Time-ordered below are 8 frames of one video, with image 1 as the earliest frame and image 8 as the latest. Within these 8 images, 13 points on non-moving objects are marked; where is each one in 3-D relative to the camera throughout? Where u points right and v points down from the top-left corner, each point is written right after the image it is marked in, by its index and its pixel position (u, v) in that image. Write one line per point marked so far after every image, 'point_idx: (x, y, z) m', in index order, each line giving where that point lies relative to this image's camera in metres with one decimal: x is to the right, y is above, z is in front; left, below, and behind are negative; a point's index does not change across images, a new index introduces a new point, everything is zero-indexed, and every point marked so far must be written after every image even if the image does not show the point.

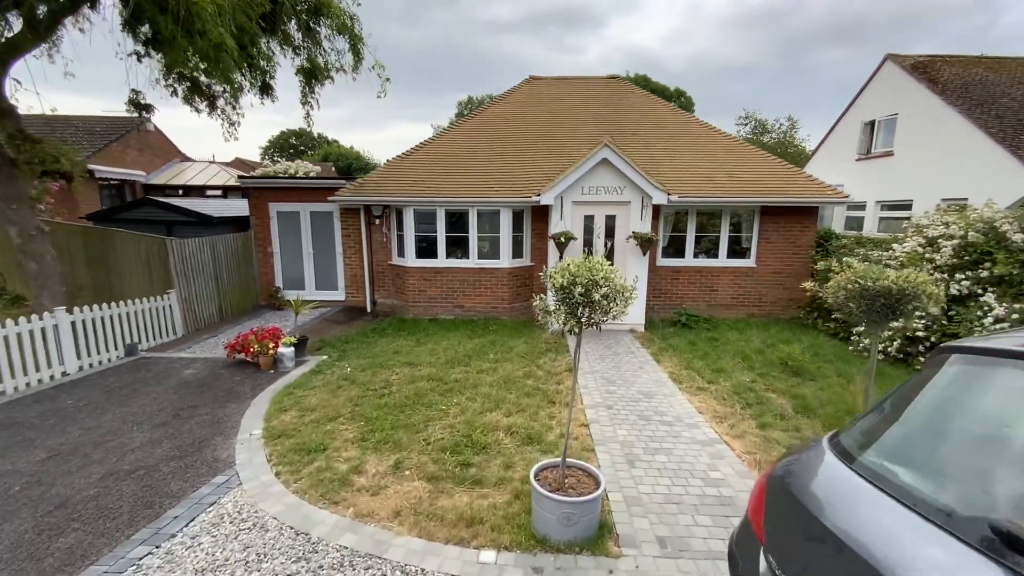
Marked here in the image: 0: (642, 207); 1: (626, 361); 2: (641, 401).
0: (+2.4, +1.5, +8.4) m
1: (+1.8, -1.1, +6.9) m
2: (+1.5, -1.4, +5.4) m
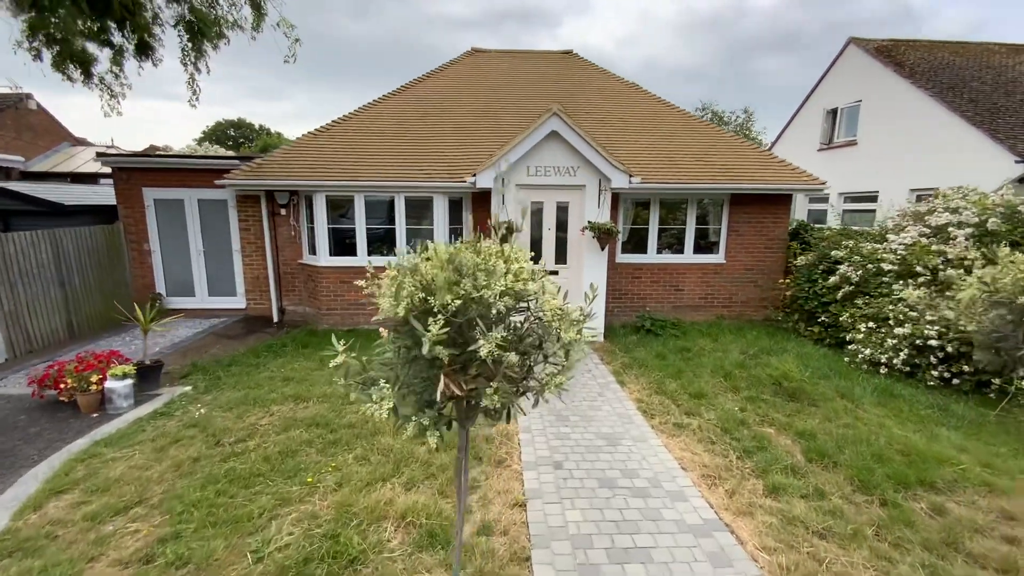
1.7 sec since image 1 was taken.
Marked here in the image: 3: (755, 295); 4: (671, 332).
0: (+1.4, +1.5, +7.0) m
1: (+0.8, -1.2, +5.4) m
2: (+0.8, -1.4, +3.8) m
3: (+5.2, -0.2, +9.6) m
4: (+2.8, -0.8, +7.9) m
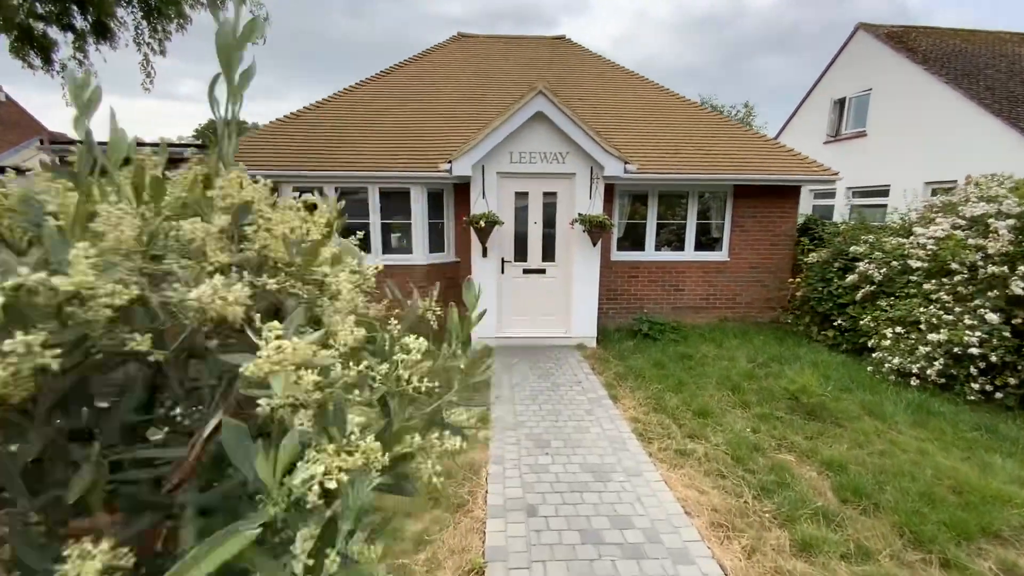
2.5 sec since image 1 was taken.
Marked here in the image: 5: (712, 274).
0: (+1.1, +1.5, +6.2) m
1: (+0.6, -1.2, +4.7) m
2: (+0.5, -1.4, +3.1) m
3: (+5.0, -0.2, +8.9) m
4: (+2.5, -0.8, +7.2) m
5: (+3.9, +0.3, +8.8) m
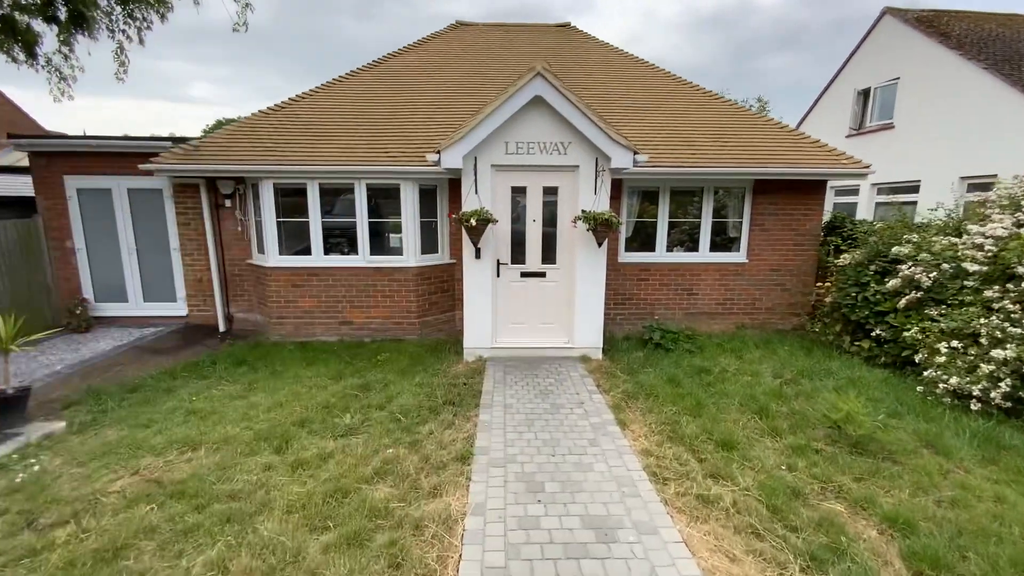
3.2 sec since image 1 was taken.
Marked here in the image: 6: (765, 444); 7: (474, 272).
0: (+1.0, +1.4, +5.6) m
1: (+0.5, -1.2, +4.0) m
2: (+0.4, -1.5, +2.5) m
3: (+4.9, -0.2, +8.2) m
4: (+2.5, -0.9, +6.5) m
5: (+3.9, +0.2, +8.1) m
6: (+2.1, -1.3, +3.8) m
7: (-0.5, +0.2, +5.8) m
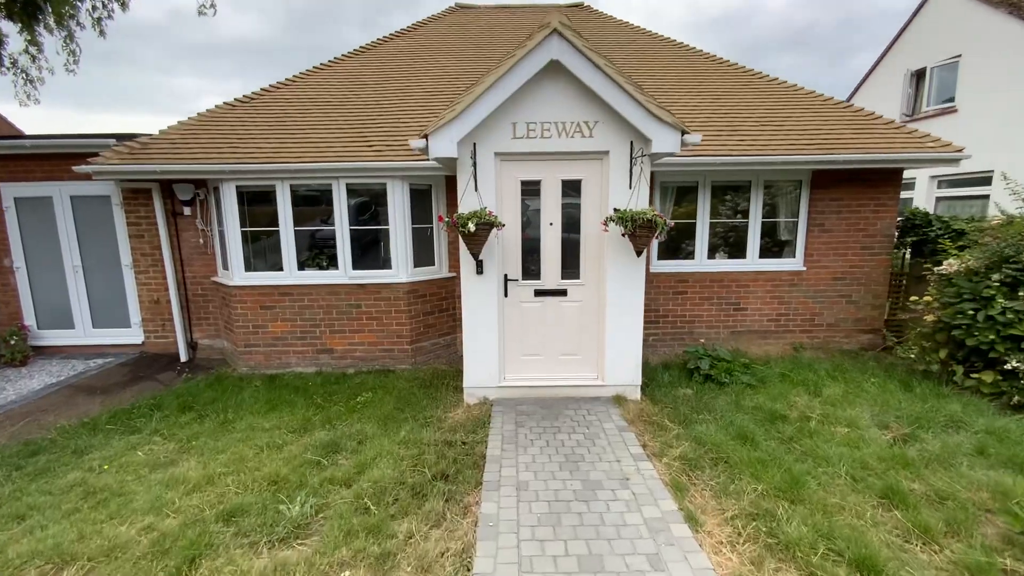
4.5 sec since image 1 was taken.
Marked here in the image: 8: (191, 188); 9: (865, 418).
0: (+1.1, +1.2, +4.3) m
1: (+0.6, -1.4, +2.7) m
2: (+0.5, -1.7, +1.2) m
3: (+5.1, -0.4, +6.8) m
4: (+2.6, -1.1, +5.2) m
5: (+4.1, 0.0, +6.8) m
6: (+2.2, -1.5, +2.4) m
7: (-0.4, 0.0, +4.5) m
8: (-4.5, +1.4, +6.2) m
9: (+3.2, -1.2, +4.1) m
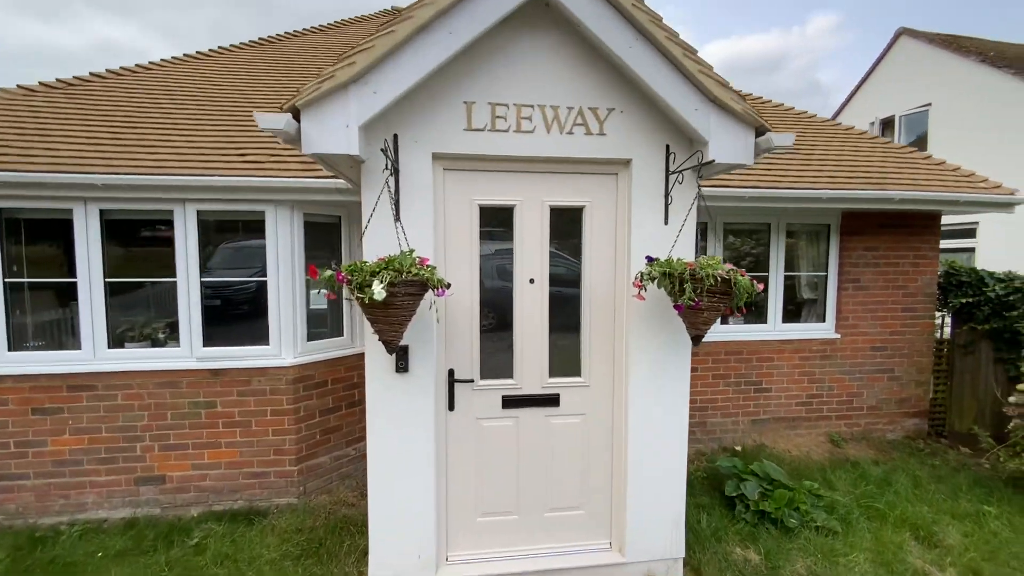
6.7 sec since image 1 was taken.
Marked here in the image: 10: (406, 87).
0: (+0.9, +0.6, +2.5) m
1: (+0.6, -1.9, +0.7) m
2: (+0.6, -1.9, -0.9) m
3: (+4.5, -1.3, +5.3) m
4: (+2.3, -1.7, +3.3) m
5: (+3.5, -0.8, +5.2) m
6: (+2.2, -1.9, +0.6) m
7: (-0.6, -0.6, +2.4) m
8: (-5.0, +0.7, +3.8) m
9: (+3.0, -1.8, +2.3) m
10: (-0.5, +1.0, +2.2) m
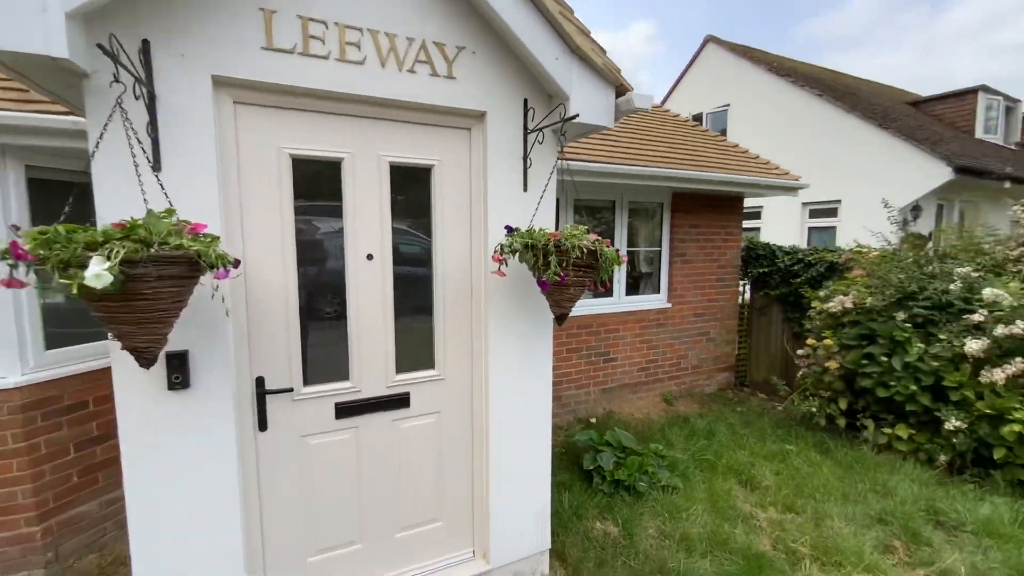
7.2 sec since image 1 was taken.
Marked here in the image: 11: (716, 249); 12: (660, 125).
0: (+0.1, +0.7, +2.2) m
1: (+0.4, -1.8, +0.5) m
2: (+1.0, -1.9, -1.0) m
3: (+2.7, -0.9, +6.1) m
4: (+1.2, -1.5, +3.5) m
5: (+1.8, -0.5, +5.7) m
6: (+2.0, -1.8, +0.9) m
7: (-1.3, -0.6, +1.7) m
8: (-5.9, +0.6, +1.6) m
9: (+2.2, -1.6, +2.8) m
10: (-1.2, +1.0, +1.5) m
11: (+2.8, +0.5, +6.0) m
12: (+2.0, +2.2, +6.1) m
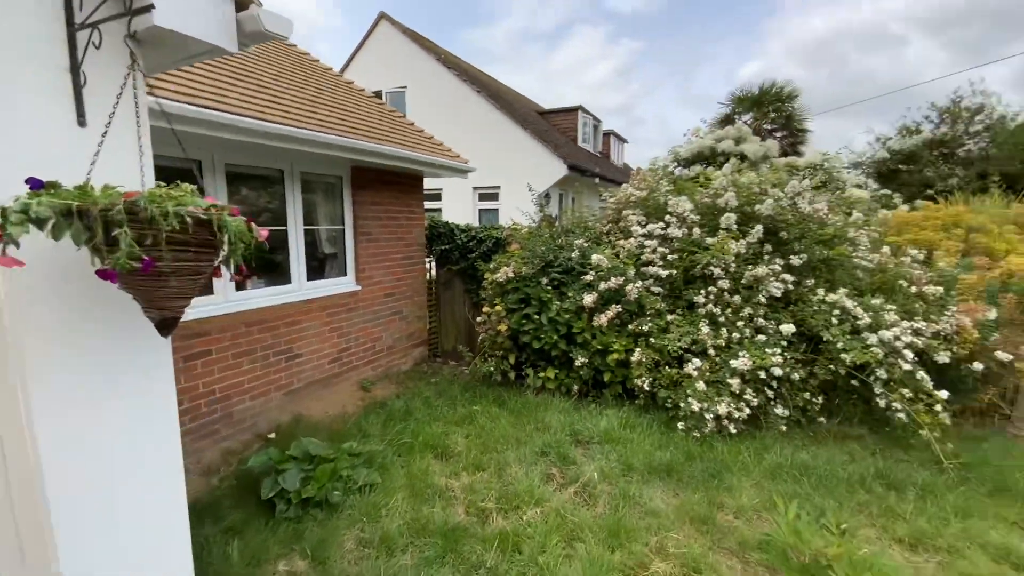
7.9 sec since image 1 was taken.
0: (-1.3, +0.8, +1.4) m
1: (+0.2, -1.8, +0.3) m
2: (+1.5, -1.9, -0.5) m
3: (-1.5, -0.6, +6.1) m
4: (-1.1, -1.4, +3.2) m
5: (-2.0, -0.3, +5.2) m
6: (+1.2, -1.6, +1.6) m
7: (-2.0, -0.7, +0.2) m
8: (-5.6, +0.1, -2.7) m
9: (+0.1, -1.4, +3.2) m
10: (-1.9, +0.9, 0.0) m
11: (-1.5, +0.8, +6.0) m
12: (-2.2, +2.4, +5.6) m
